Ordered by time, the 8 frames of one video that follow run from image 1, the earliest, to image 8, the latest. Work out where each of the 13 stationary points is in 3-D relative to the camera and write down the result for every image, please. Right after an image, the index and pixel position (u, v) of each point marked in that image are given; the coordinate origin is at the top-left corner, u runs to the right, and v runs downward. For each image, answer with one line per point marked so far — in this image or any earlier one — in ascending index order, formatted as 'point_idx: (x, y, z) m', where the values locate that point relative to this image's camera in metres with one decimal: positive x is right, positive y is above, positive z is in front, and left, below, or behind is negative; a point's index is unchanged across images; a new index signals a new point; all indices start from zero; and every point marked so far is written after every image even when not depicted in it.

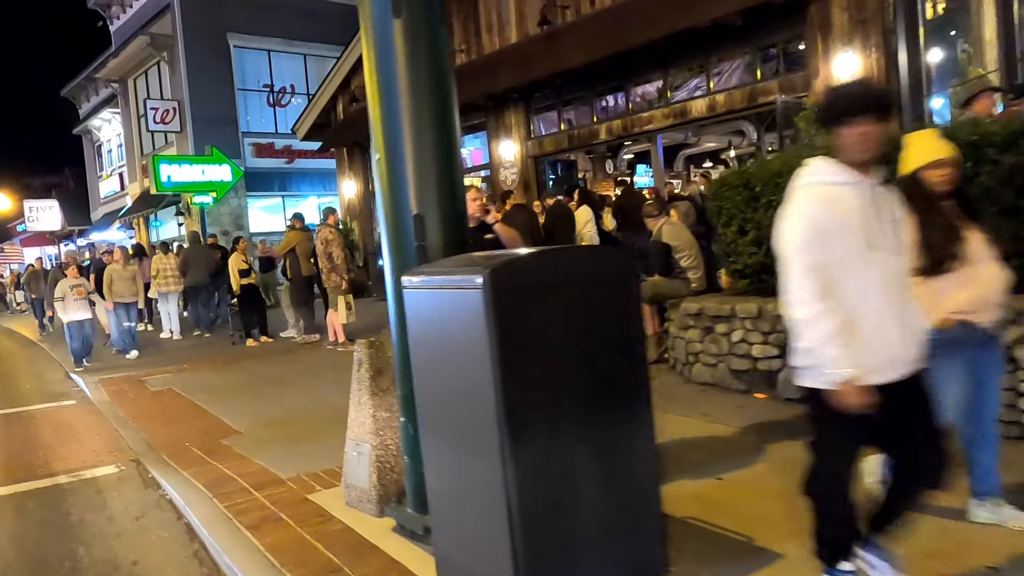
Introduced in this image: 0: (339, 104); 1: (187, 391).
0: (-4.3, +4.5, +20.0) m
1: (-3.5, -1.1, +8.6) m
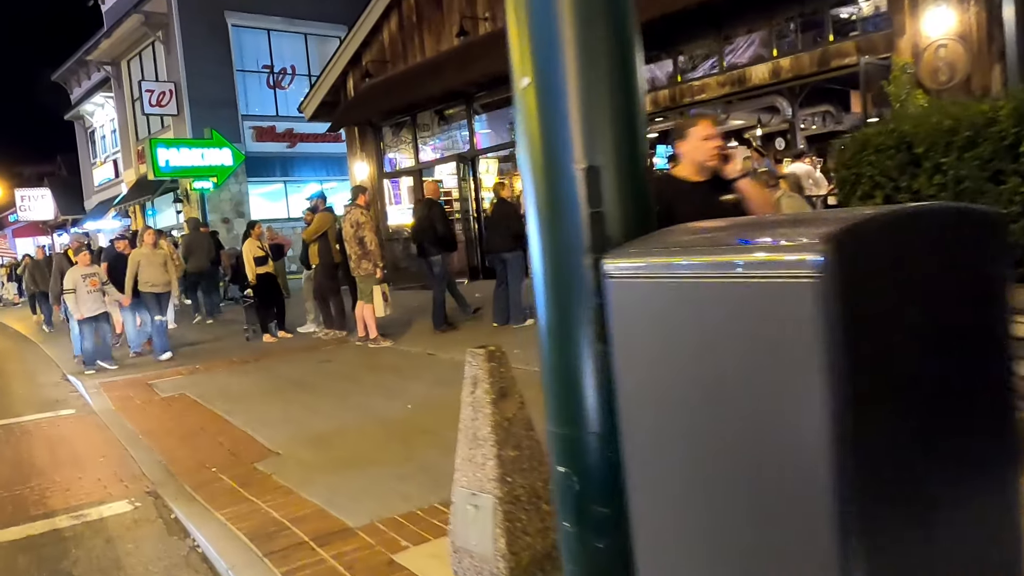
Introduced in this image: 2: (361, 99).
0: (-3.8, +4.8, +18.8) m
1: (-2.9, -1.0, +7.4) m
2: (-3.3, +4.2, +17.7) m
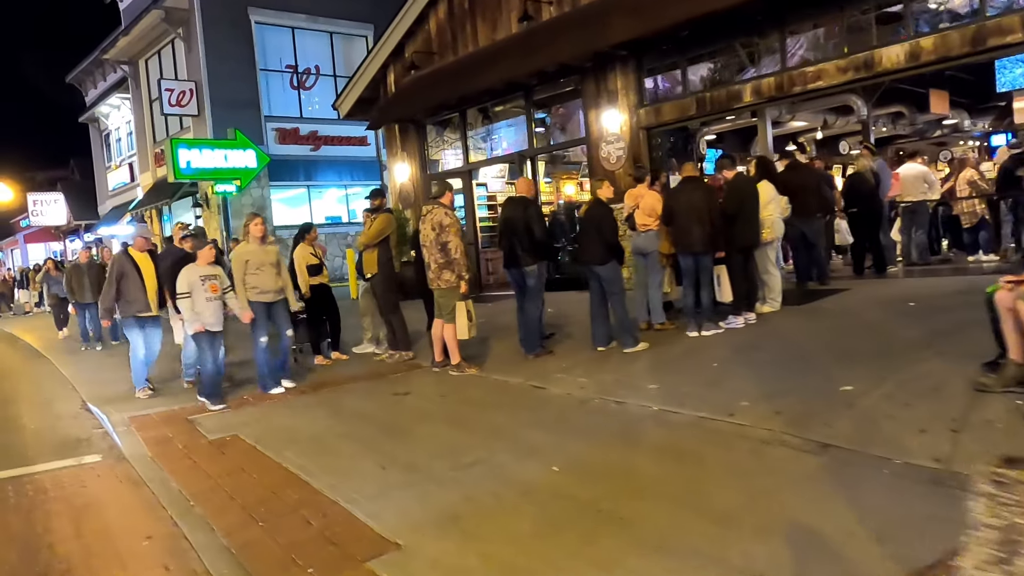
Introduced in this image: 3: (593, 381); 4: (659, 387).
0: (-2.6, +4.5, +17.3) m
1: (-1.8, -1.1, +5.9) m
2: (-2.2, +3.9, +16.3) m
3: (+0.7, -0.8, +6.6) m
4: (+1.1, -0.8, +6.2) m
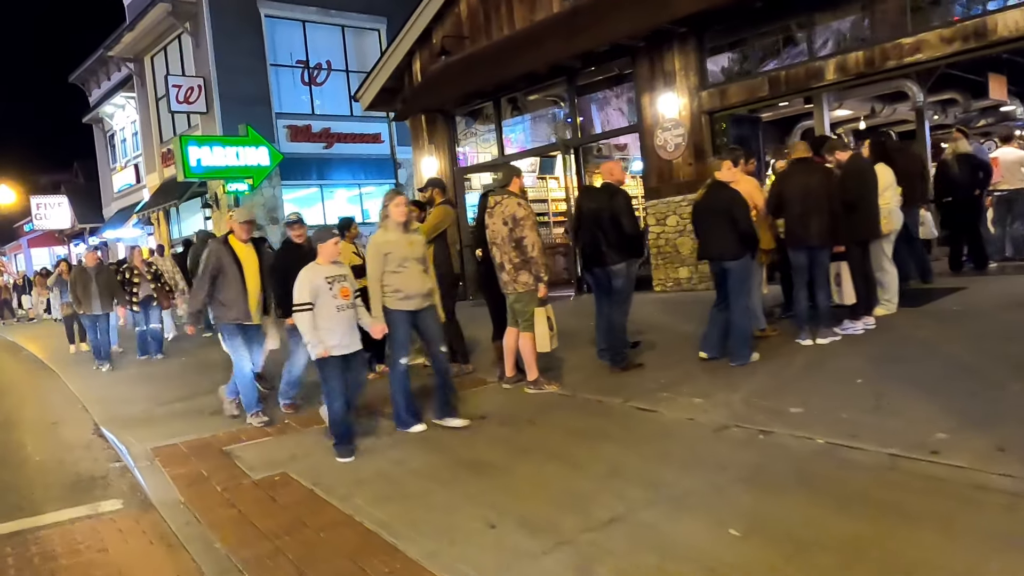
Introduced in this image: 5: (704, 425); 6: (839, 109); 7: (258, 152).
0: (-1.9, +4.5, +16.2) m
1: (-1.1, -1.2, +4.8) m
2: (-1.5, +3.9, +15.1) m
3: (+1.4, -0.8, +5.4) m
4: (+1.8, -0.8, +5.0) m
5: (+1.2, -0.9, +5.0) m
6: (+7.7, +4.2, +18.9) m
7: (-6.2, +3.3, +19.7) m
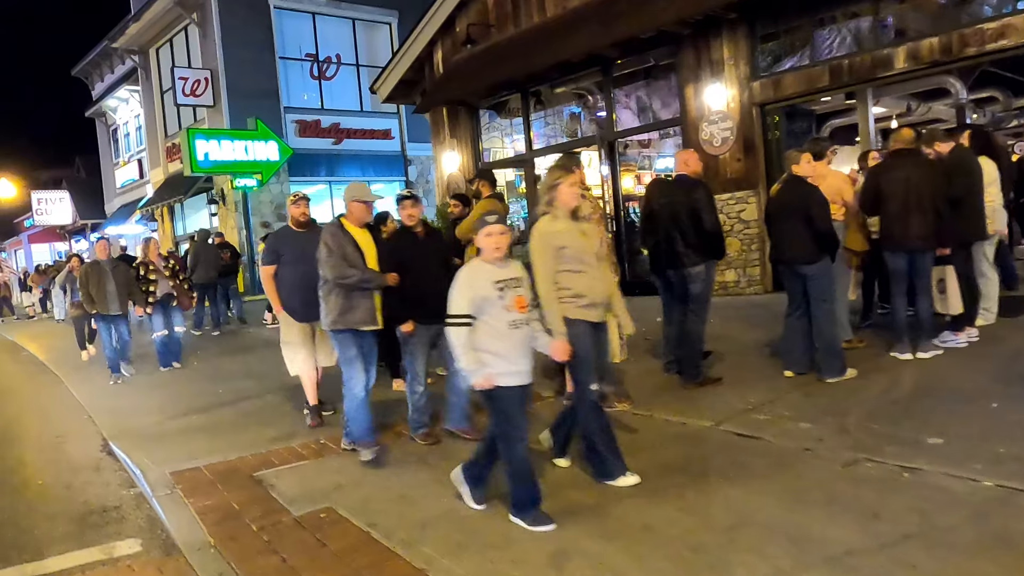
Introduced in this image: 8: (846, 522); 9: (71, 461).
0: (-1.4, +4.5, +15.4) m
1: (-0.7, -1.2, +4.0) m
2: (-1.0, +3.9, +14.4) m
3: (+1.8, -0.8, +4.7) m
4: (+2.3, -0.8, +4.3) m
5: (+1.7, -0.9, +4.2) m
6: (+8.2, +4.1, +18.2) m
7: (-5.7, +3.3, +19.0) m
8: (+1.4, -1.0, +3.5) m
9: (-3.3, -1.3, +6.0) m
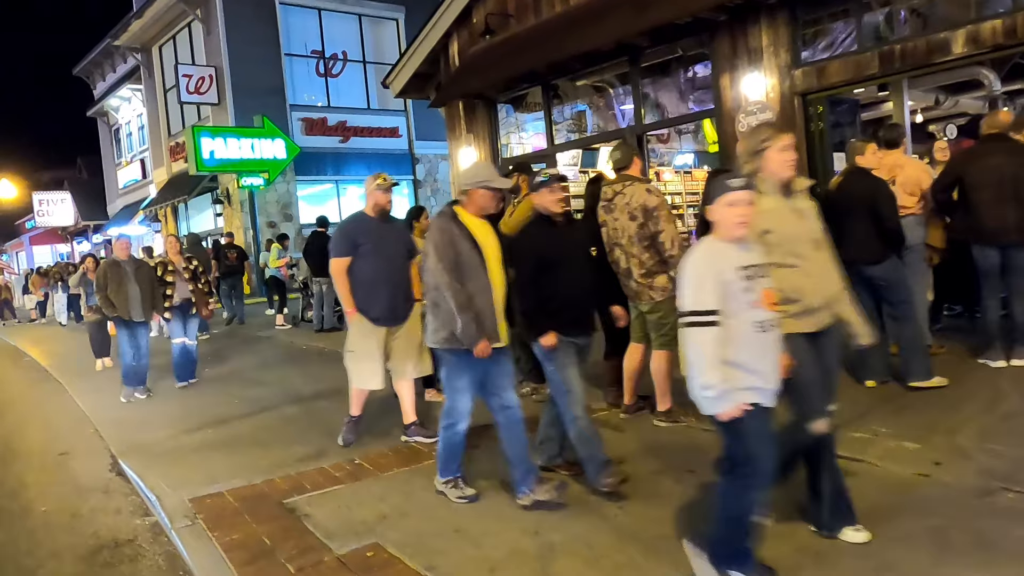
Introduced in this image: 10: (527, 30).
0: (-1.1, +4.5, +14.9) m
1: (-0.3, -1.2, +3.4) m
2: (-0.6, +3.8, +13.8) m
3: (+2.2, -0.8, +4.1) m
4: (+2.6, -0.8, +3.7) m
5: (+2.0, -0.9, +3.7) m
6: (+8.6, +4.1, +17.6) m
7: (-5.4, +3.3, +18.4) m
8: (+1.8, -1.0, +2.9) m
9: (-3.0, -1.3, +5.5) m
10: (+0.3, +4.2, +13.1) m
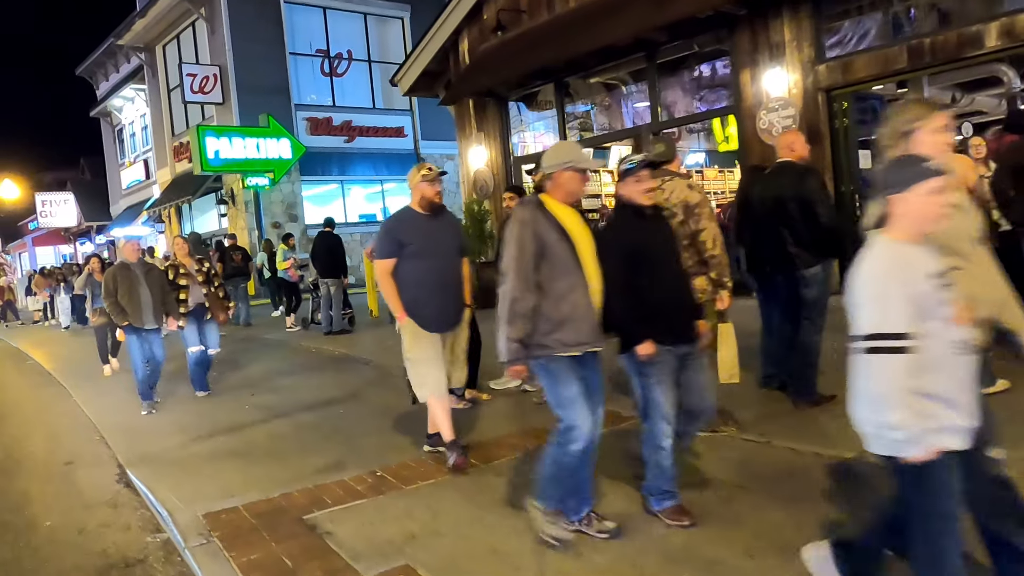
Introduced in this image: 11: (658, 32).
0: (-0.9, +4.4, +14.6) m
1: (-0.1, -1.2, +3.2) m
2: (-0.4, +3.8, +13.6) m
3: (+2.3, -0.8, +3.8) m
4: (+2.8, -0.8, +3.4) m
5: (+2.2, -0.9, +3.4) m
6: (+8.8, +4.1, +17.3) m
7: (-5.2, +3.3, +18.2) m
8: (+2.0, -1.0, +2.6) m
9: (-2.8, -1.3, +5.2) m
10: (+0.5, +4.2, +12.8) m
11: (+2.0, +3.5, +11.0) m
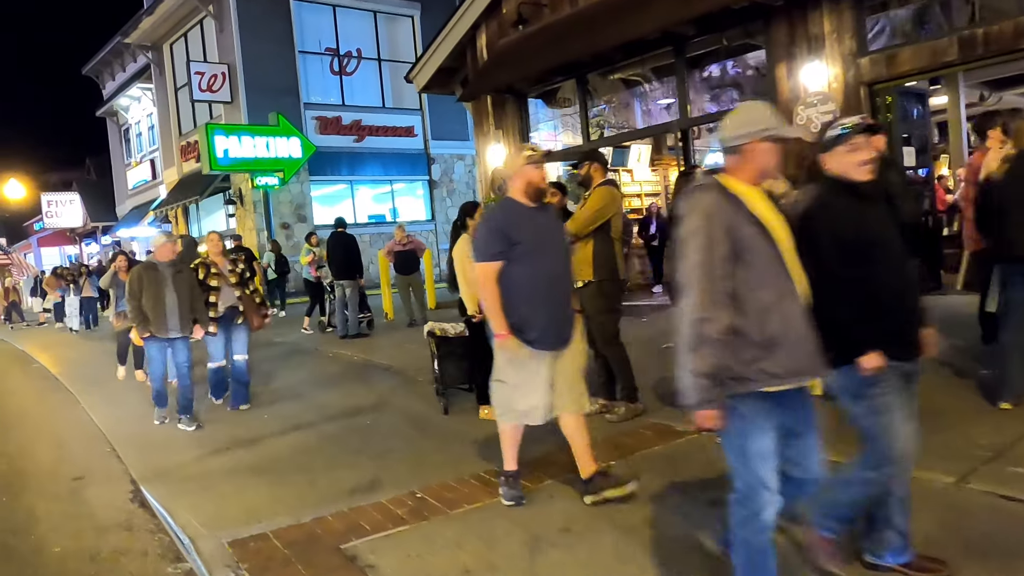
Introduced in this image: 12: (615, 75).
0: (-0.5, +4.4, +14.2) m
1: (+0.1, -1.2, +2.7) m
2: (-0.1, +3.8, +13.1) m
3: (+2.6, -0.9, +3.4) m
4: (+3.1, -0.8, +3.0) m
5: (+2.5, -0.9, +2.9) m
6: (+9.1, +4.0, +16.8) m
7: (-4.8, +3.2, +17.8) m
8: (+2.2, -1.0, +2.2) m
9: (-2.5, -1.4, +4.8) m
10: (+0.8, +4.2, +12.4) m
11: (+2.3, +3.5, +10.5) m
12: (+1.6, +3.3, +12.4) m
